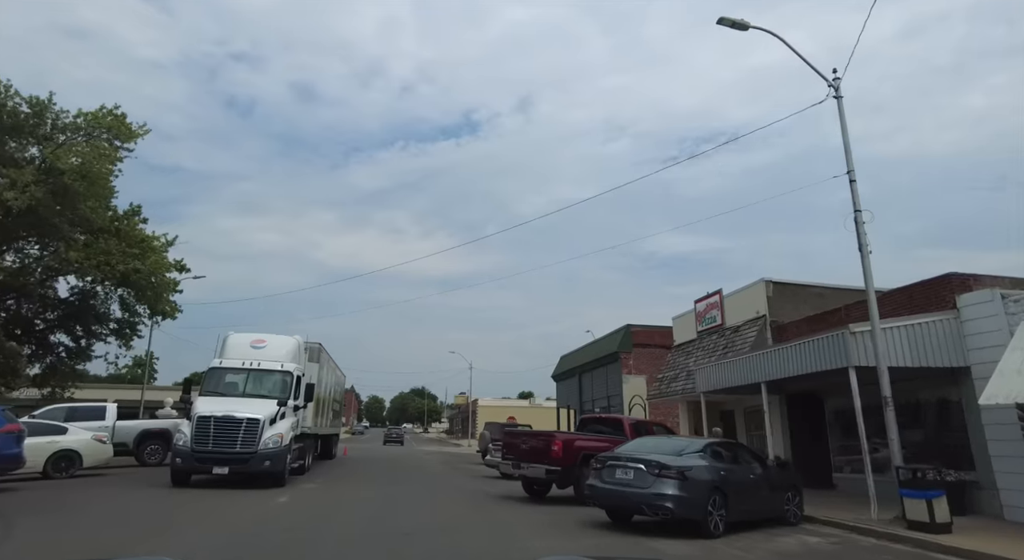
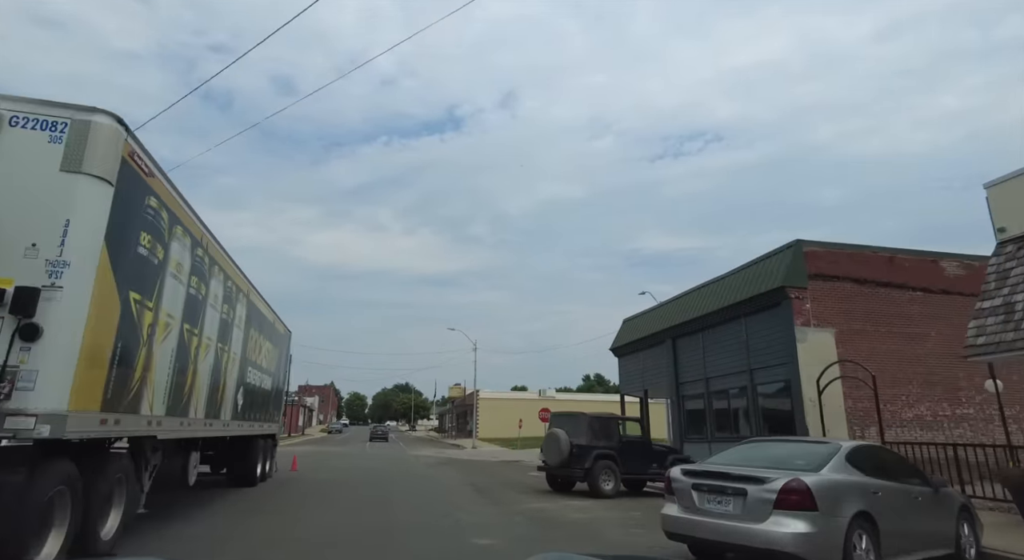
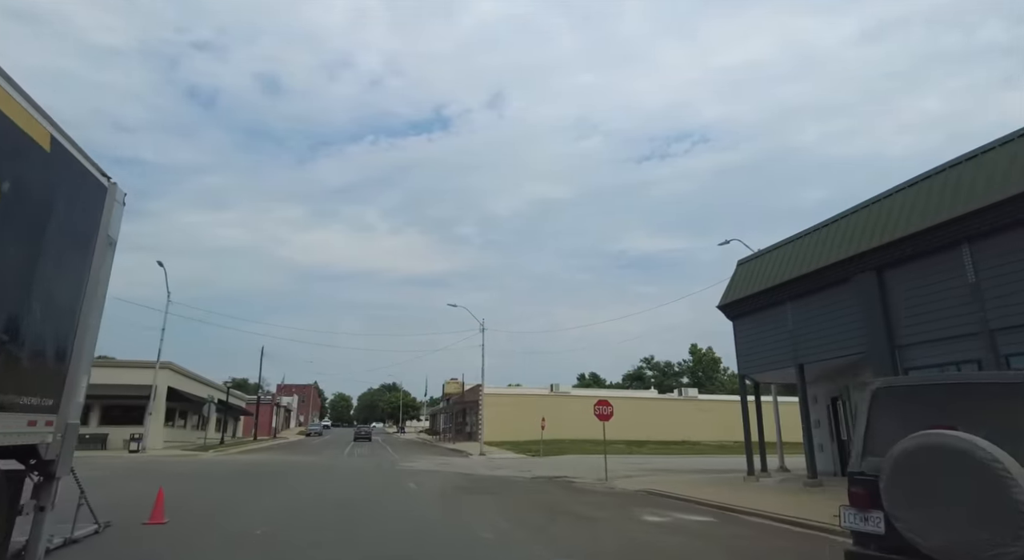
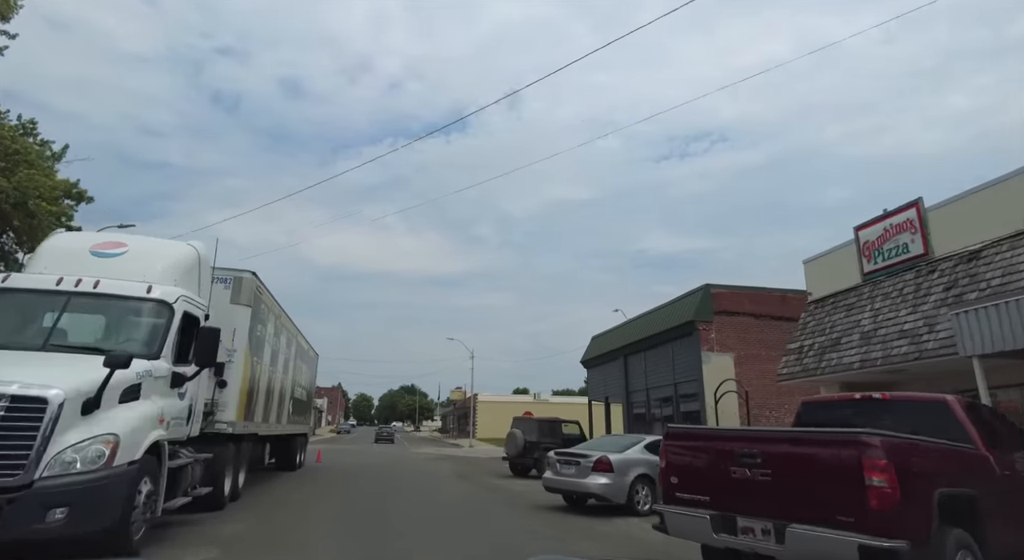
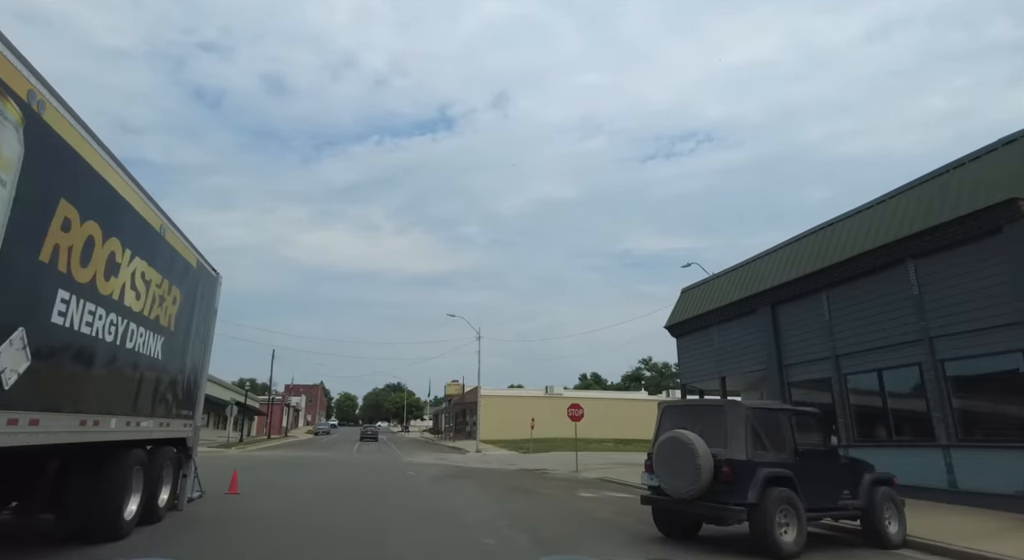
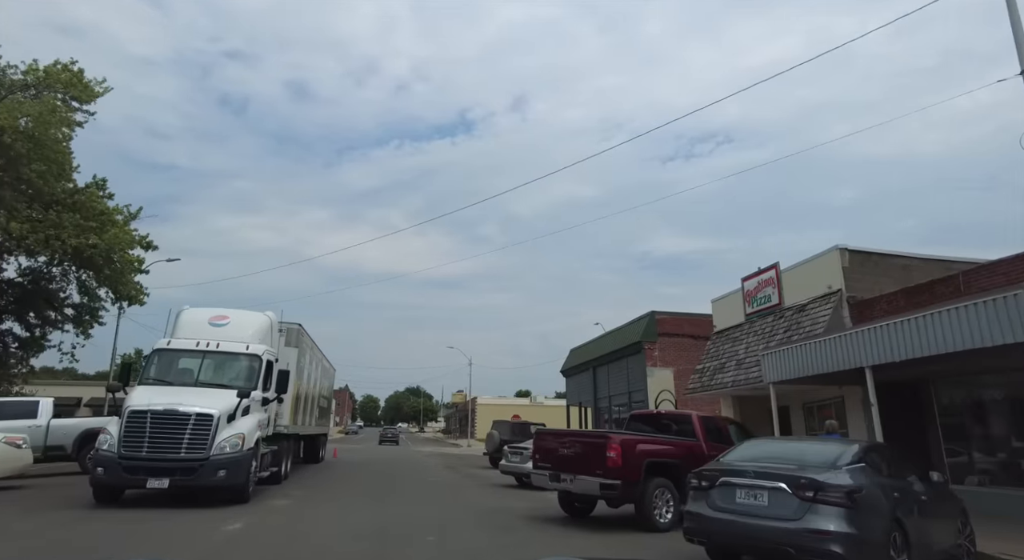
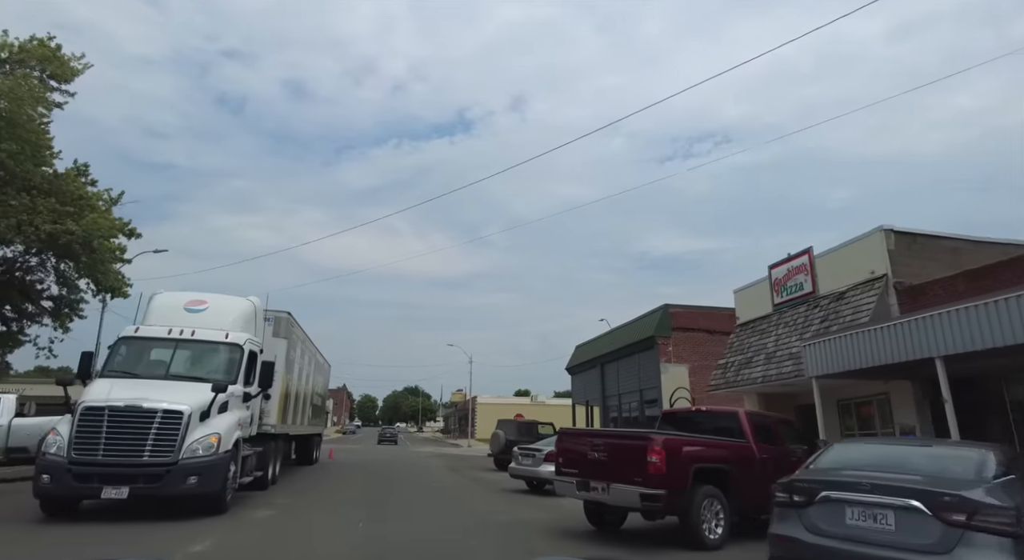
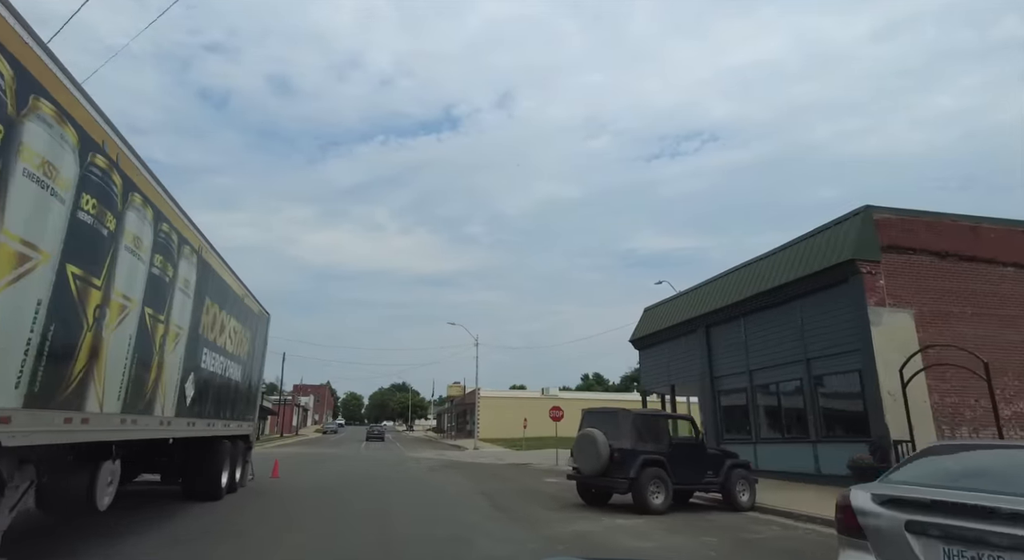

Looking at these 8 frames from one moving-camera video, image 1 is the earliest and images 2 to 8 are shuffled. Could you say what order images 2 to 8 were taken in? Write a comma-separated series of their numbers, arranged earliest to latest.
6, 7, 4, 2, 8, 5, 3
